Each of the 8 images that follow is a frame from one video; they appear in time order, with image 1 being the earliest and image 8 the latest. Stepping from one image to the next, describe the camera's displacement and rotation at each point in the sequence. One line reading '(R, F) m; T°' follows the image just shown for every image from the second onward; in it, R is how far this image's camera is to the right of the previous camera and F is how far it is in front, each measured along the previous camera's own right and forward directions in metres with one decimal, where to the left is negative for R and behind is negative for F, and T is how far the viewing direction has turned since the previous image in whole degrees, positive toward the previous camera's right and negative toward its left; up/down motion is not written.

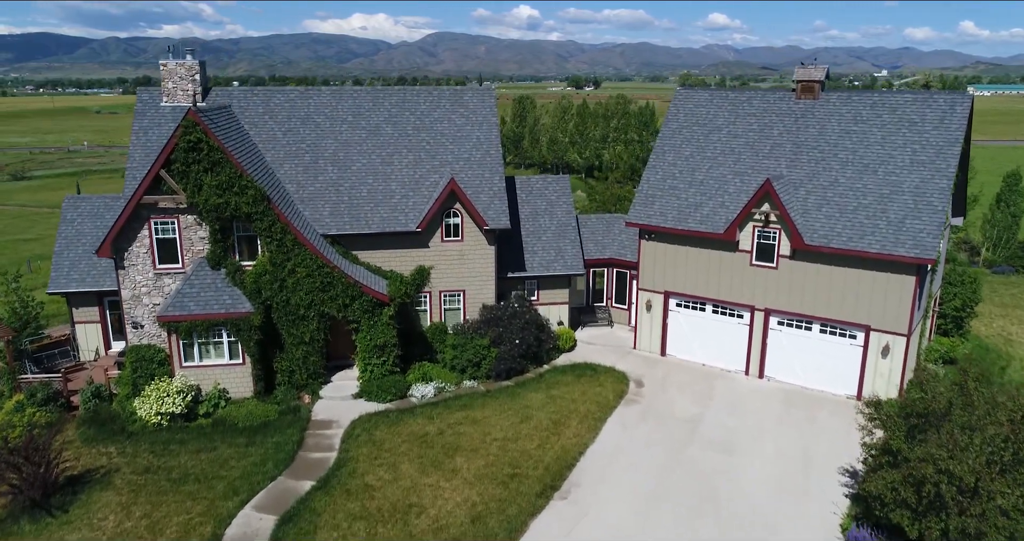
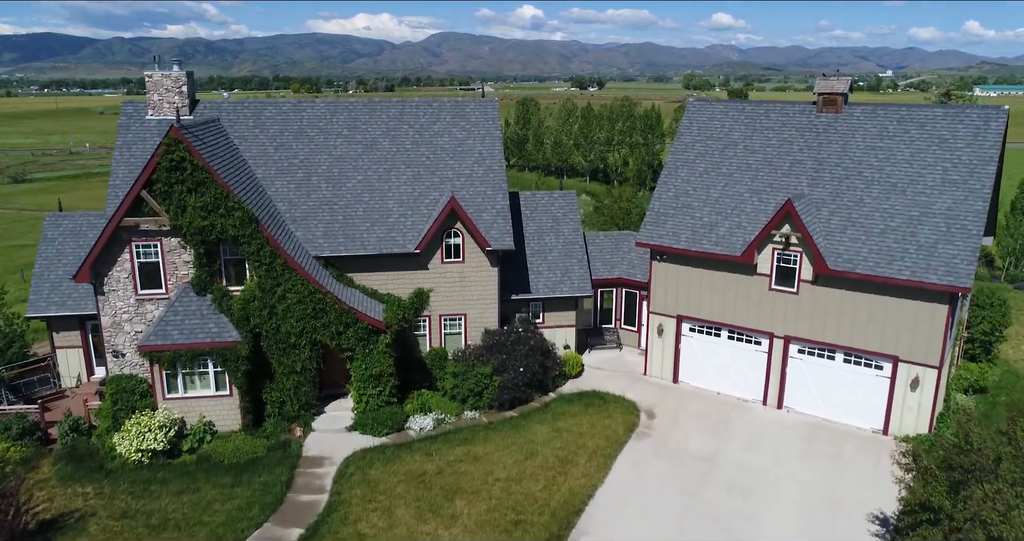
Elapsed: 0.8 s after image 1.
(0.0, +1.4) m; 0°
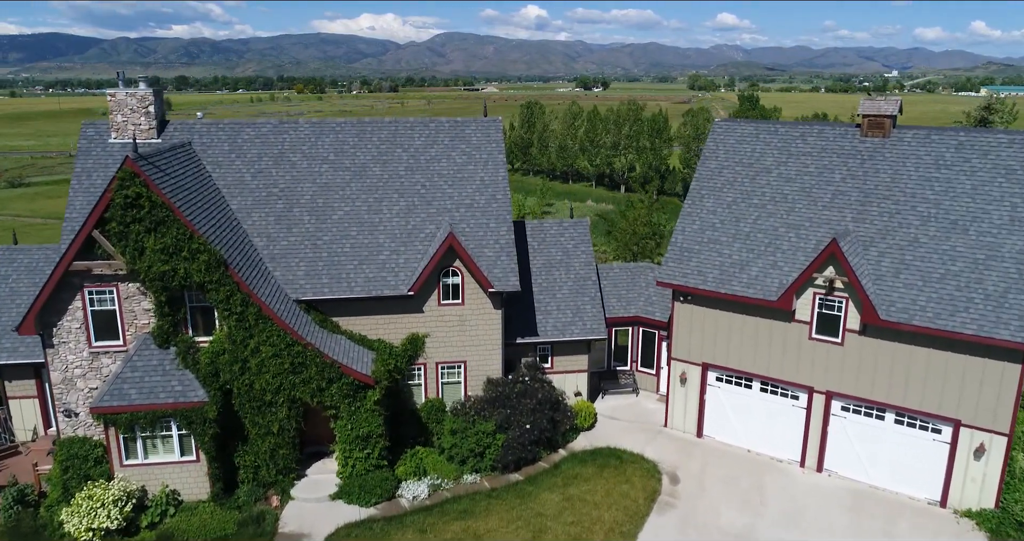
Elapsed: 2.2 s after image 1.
(0.0, +2.7) m; 0°
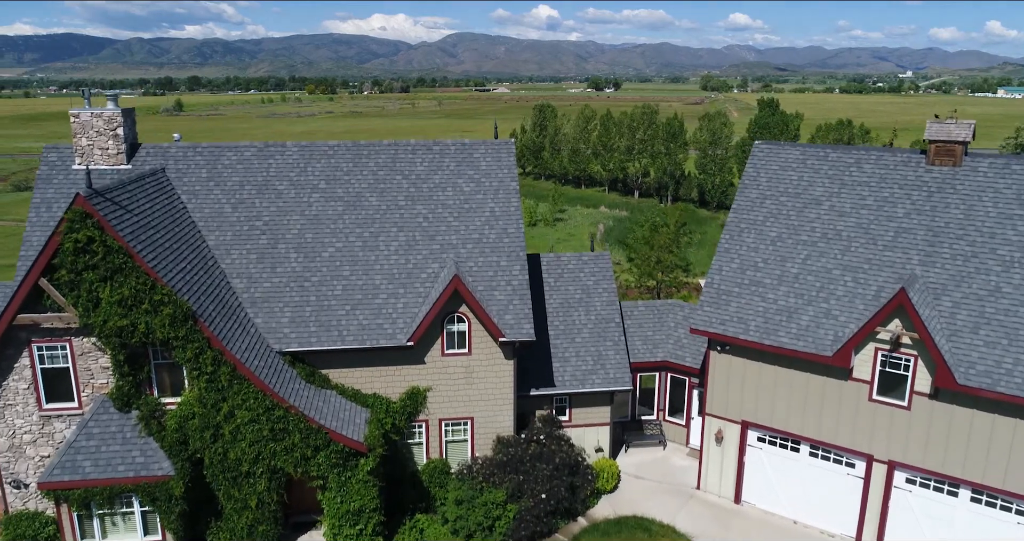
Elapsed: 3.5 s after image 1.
(-0.1, +2.7) m; -1°
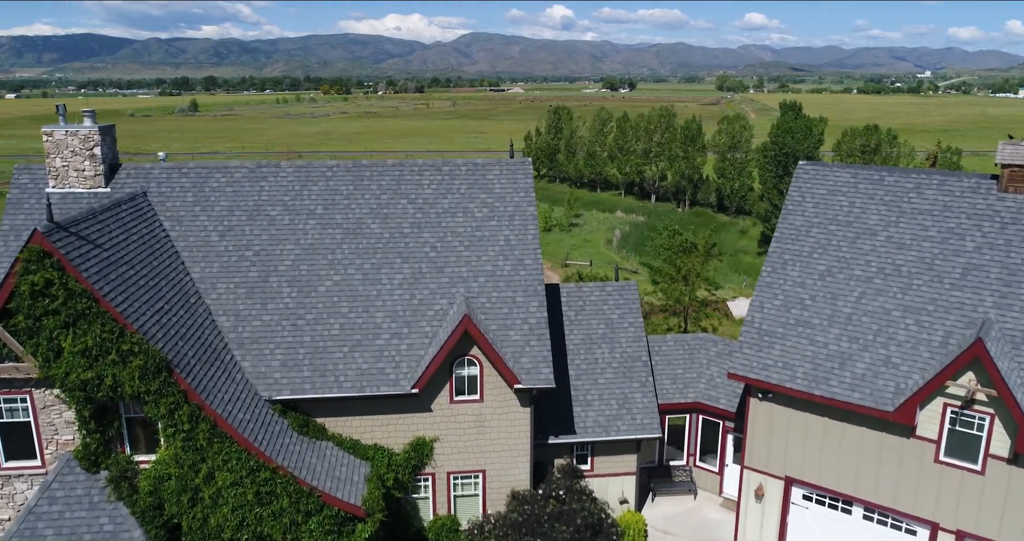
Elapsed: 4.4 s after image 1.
(-0.1, +2.1) m; -1°
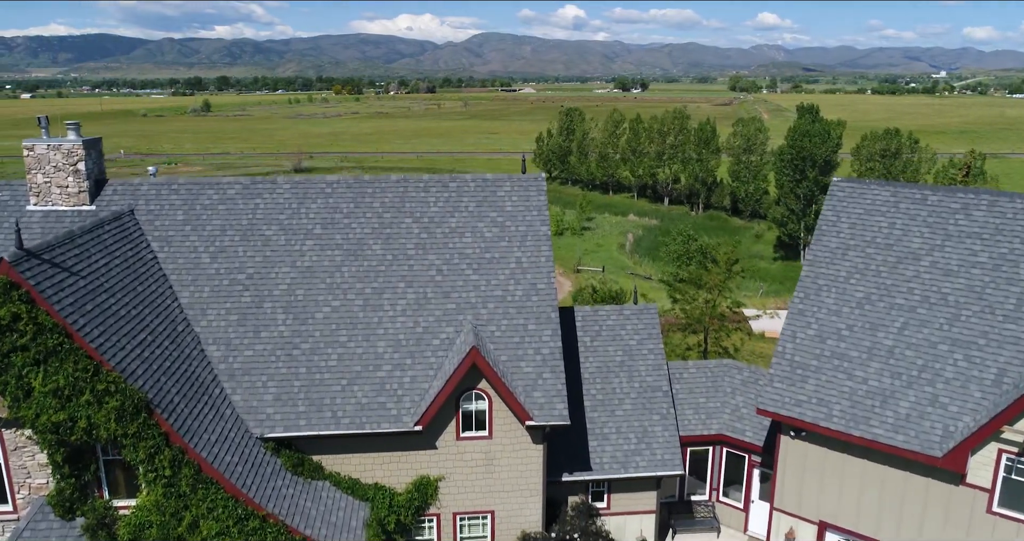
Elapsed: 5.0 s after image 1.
(0.0, +1.3) m; -1°
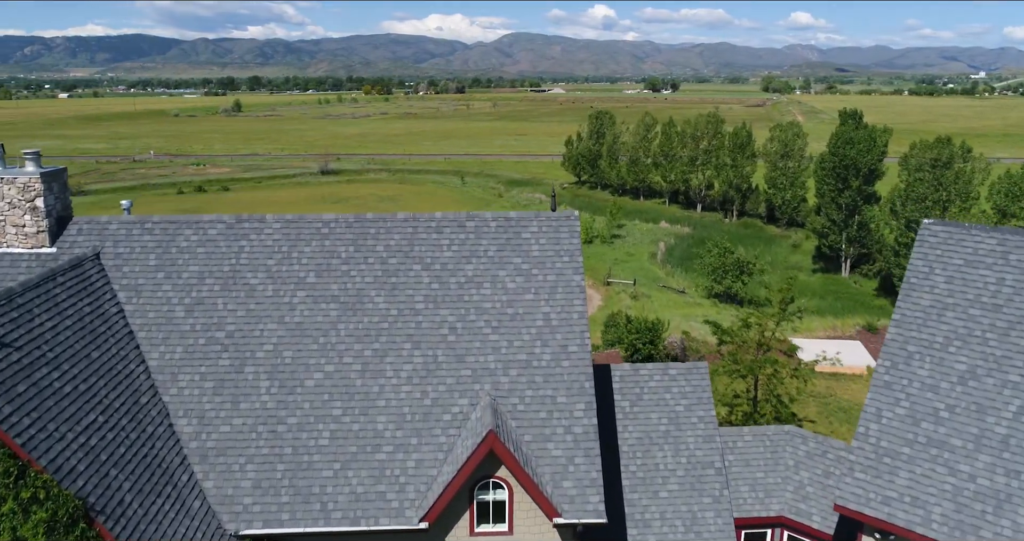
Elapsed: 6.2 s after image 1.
(0.0, +2.7) m; -2°
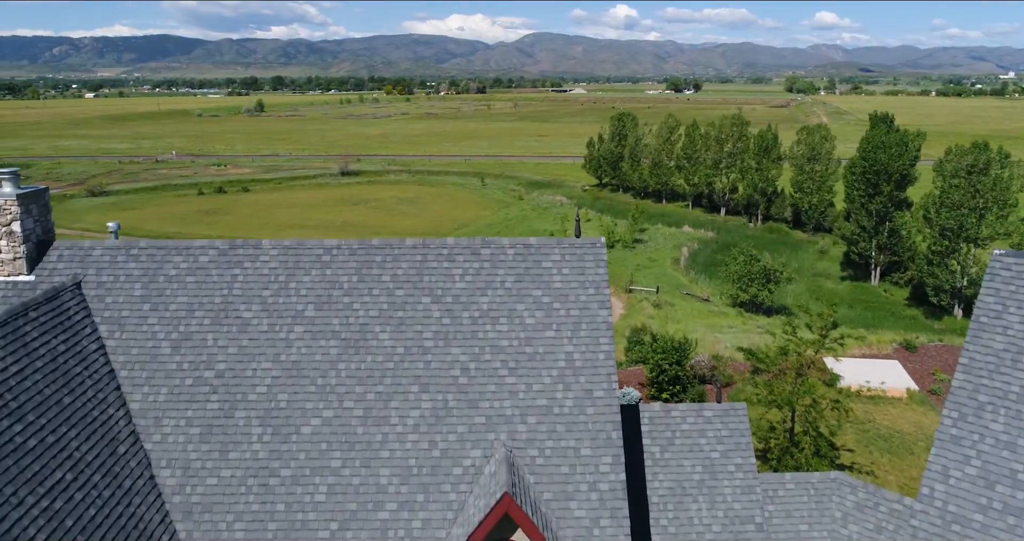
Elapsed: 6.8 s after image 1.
(0.0, +1.5) m; -1°
